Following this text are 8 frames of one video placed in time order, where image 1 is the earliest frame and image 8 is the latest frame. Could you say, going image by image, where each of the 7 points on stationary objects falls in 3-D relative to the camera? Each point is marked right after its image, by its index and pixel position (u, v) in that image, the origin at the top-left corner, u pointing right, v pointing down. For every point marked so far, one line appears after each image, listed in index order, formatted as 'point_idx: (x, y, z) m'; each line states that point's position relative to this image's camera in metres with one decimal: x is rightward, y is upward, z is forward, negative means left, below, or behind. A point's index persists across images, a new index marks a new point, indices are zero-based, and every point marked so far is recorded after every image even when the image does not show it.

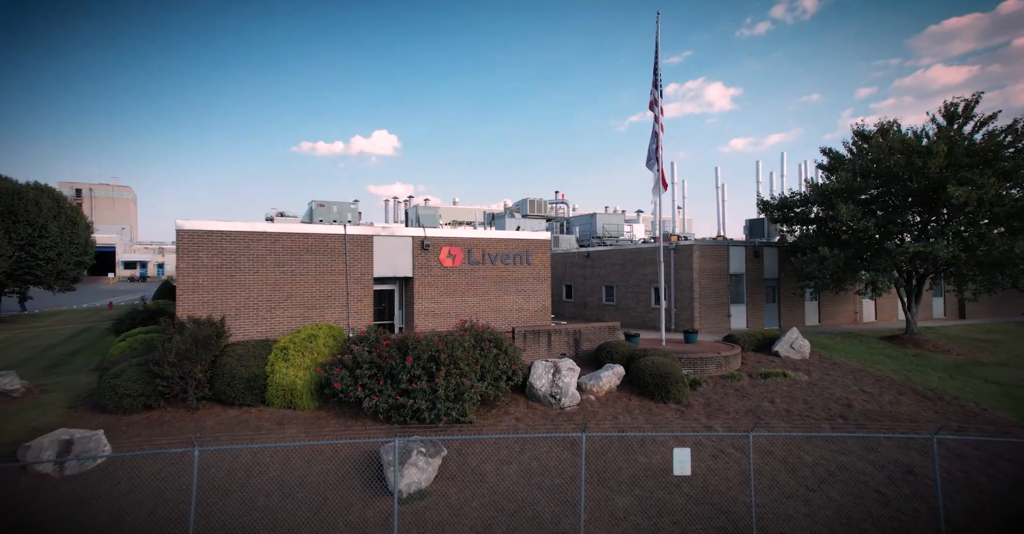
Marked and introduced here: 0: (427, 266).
0: (-1.3, 0.0, +9.0) m
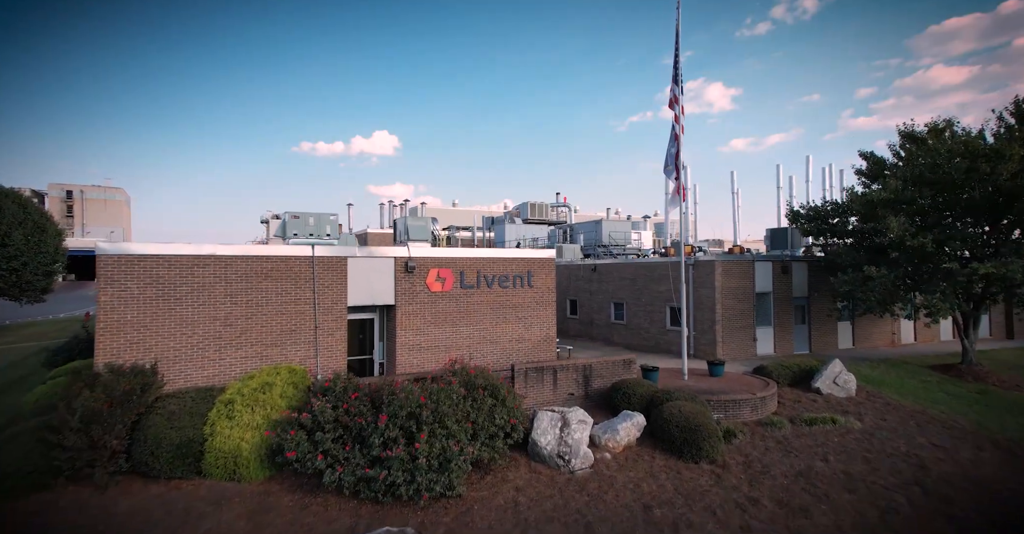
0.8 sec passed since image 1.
0: (-1.3, -0.3, +7.7) m
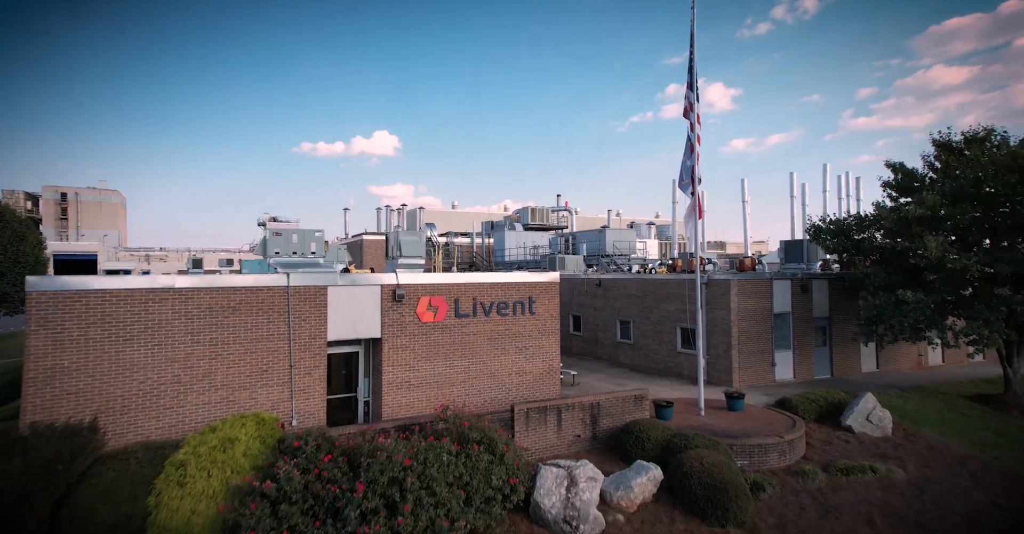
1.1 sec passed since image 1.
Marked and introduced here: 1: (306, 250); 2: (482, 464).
0: (-1.4, -0.7, +6.9) m
1: (-3.5, +0.3, +9.5) m
2: (-0.3, -1.8, +5.2) m
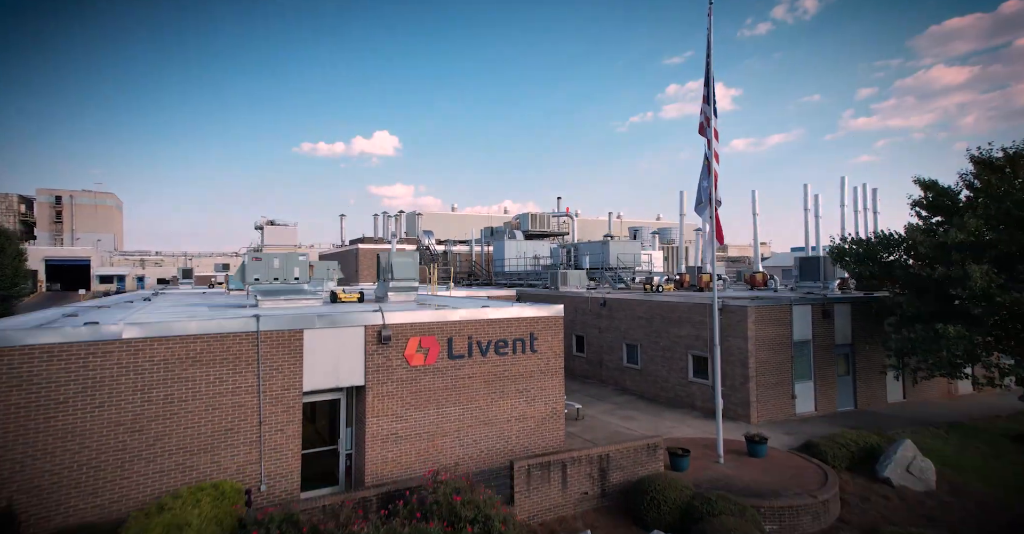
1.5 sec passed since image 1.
0: (-1.4, -1.1, +6.1) m
1: (-3.5, -0.1, +8.7) m
2: (-0.3, -2.2, +4.5) m
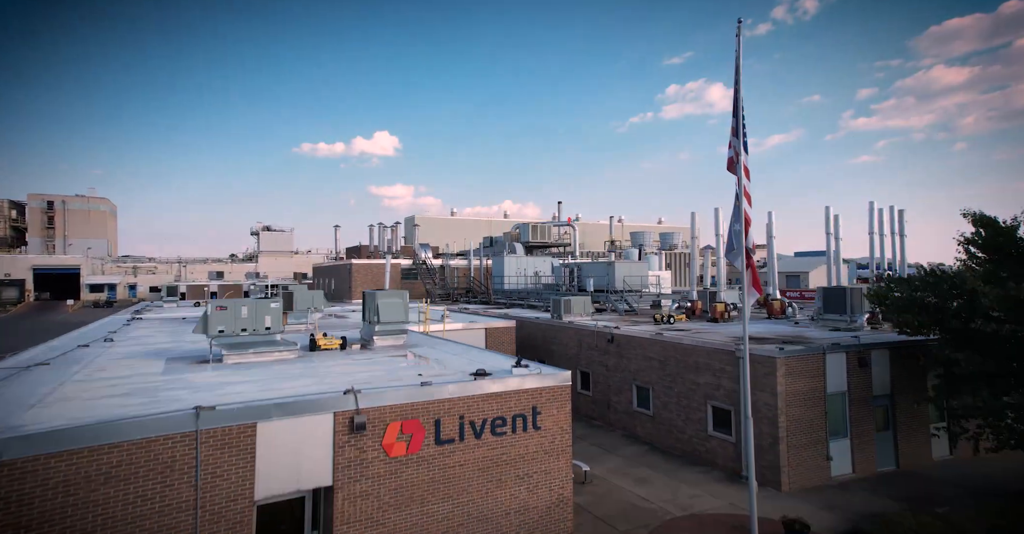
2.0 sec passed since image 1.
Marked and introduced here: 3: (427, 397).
0: (-1.4, -1.7, +5.1) m
1: (-3.5, -0.8, +7.7) m
2: (-0.3, -2.9, +3.4) m
3: (-0.8, -1.2, +5.4) m
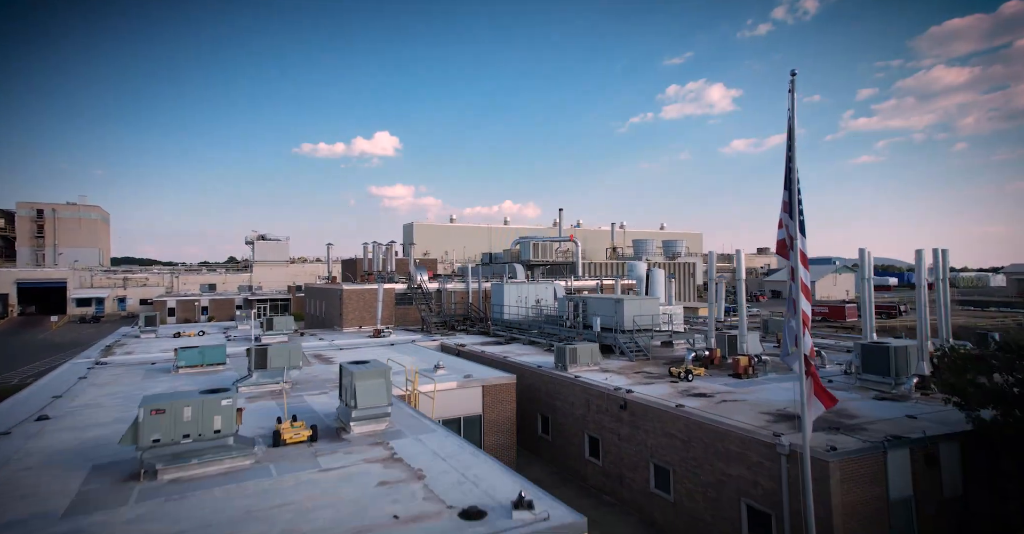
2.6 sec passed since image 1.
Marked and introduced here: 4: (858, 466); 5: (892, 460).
0: (-1.4, -2.8, +3.7) m
1: (-3.5, -1.8, +6.3) m
2: (-0.3, -3.9, +2.0) m
3: (-0.8, -2.3, +4.0) m
4: (+4.2, -2.4, +6.9) m
5: (+4.8, -2.4, +7.1) m
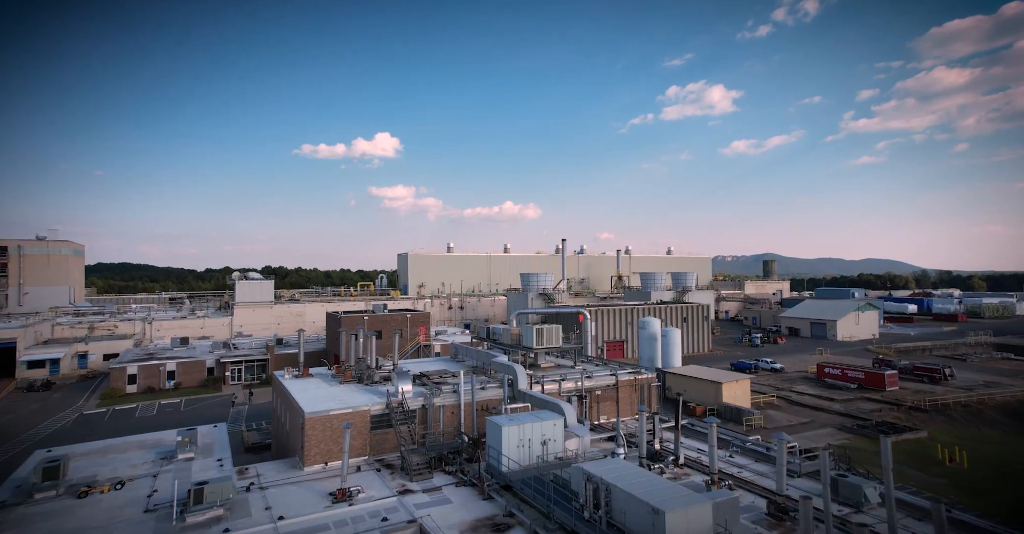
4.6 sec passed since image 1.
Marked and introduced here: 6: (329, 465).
0: (-1.4, -6.8, -0.7) m
1: (-3.5, -5.9, +1.9) m
2: (-0.3, -7.9, -2.4) m
3: (-0.8, -6.3, -0.4) m
4: (+4.2, -6.5, +2.5) m
5: (+4.8, -6.5, +2.7) m
6: (-6.2, -6.6, +19.1) m
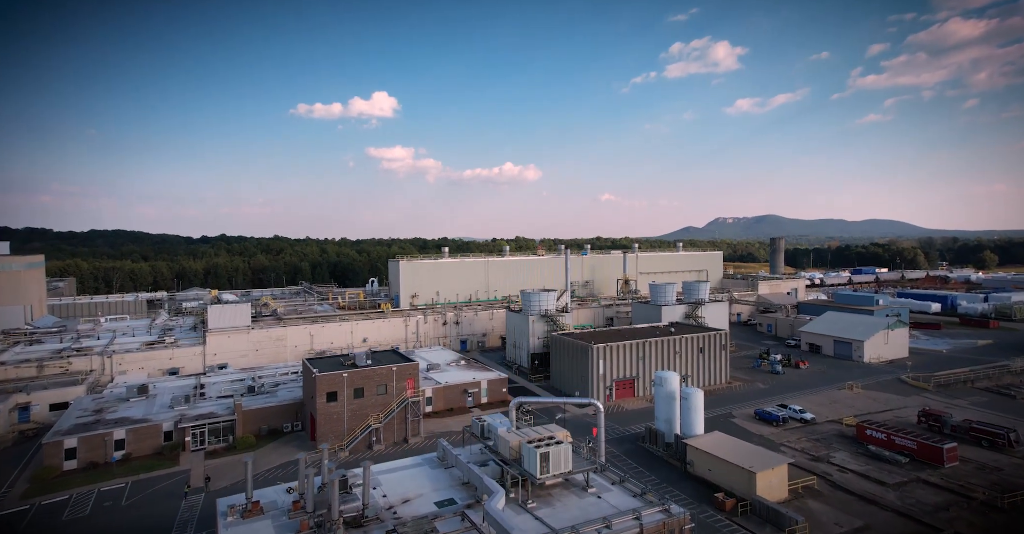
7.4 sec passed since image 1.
0: (-1.4, -12.7, -5.7) m
1: (-3.6, -11.6, -3.2) m
2: (-0.4, -13.9, -7.3) m
3: (-0.9, -12.2, -5.4) m
4: (+4.2, -12.1, -2.6) m
5: (+4.7, -12.1, -2.3) m
6: (-6.3, -11.2, +14.0) m
